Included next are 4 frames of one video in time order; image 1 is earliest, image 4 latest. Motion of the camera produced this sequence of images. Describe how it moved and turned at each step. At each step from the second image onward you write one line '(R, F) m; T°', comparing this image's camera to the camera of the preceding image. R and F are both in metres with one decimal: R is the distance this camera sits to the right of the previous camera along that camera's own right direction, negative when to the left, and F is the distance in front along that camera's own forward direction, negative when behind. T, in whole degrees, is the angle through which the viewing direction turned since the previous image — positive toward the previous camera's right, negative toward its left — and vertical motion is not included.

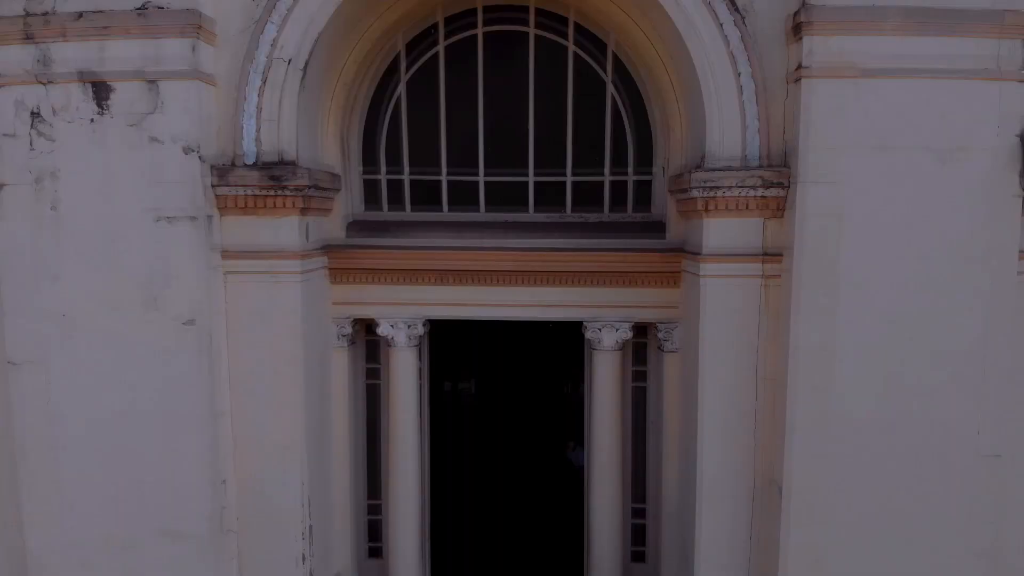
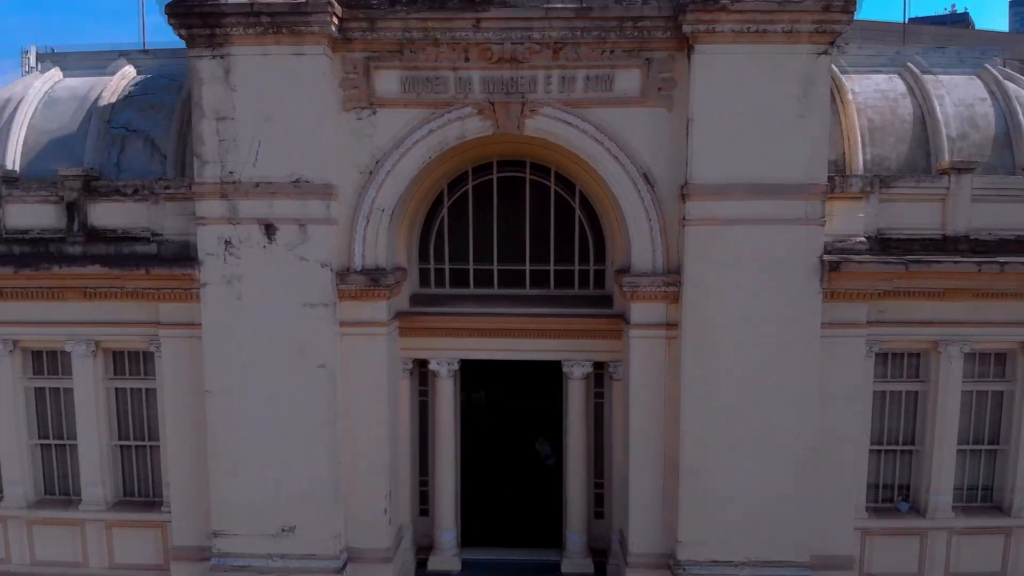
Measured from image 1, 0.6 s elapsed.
(-0.1, -2.8) m; 0°
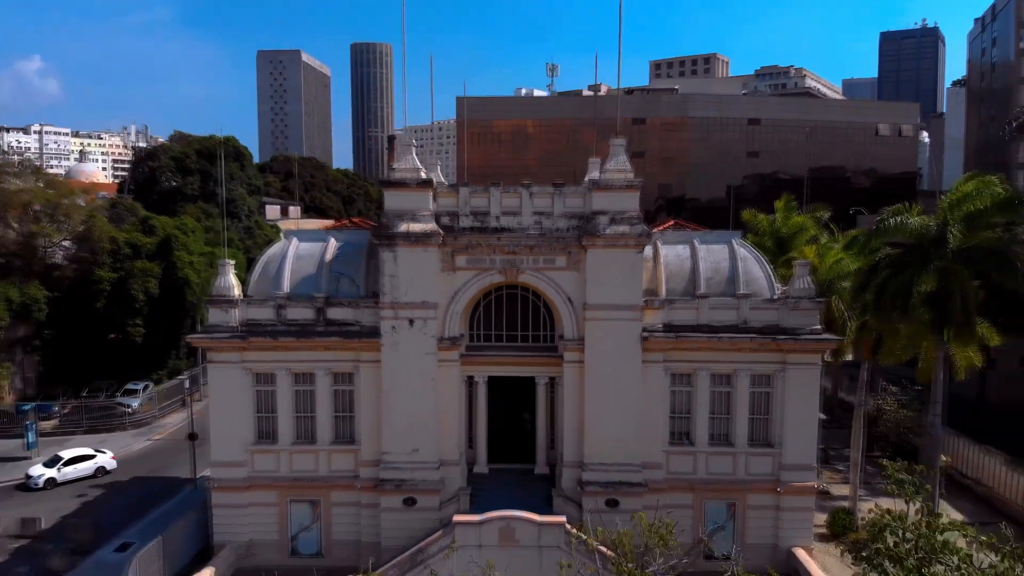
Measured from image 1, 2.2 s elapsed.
(-0.4, -10.0) m; +1°
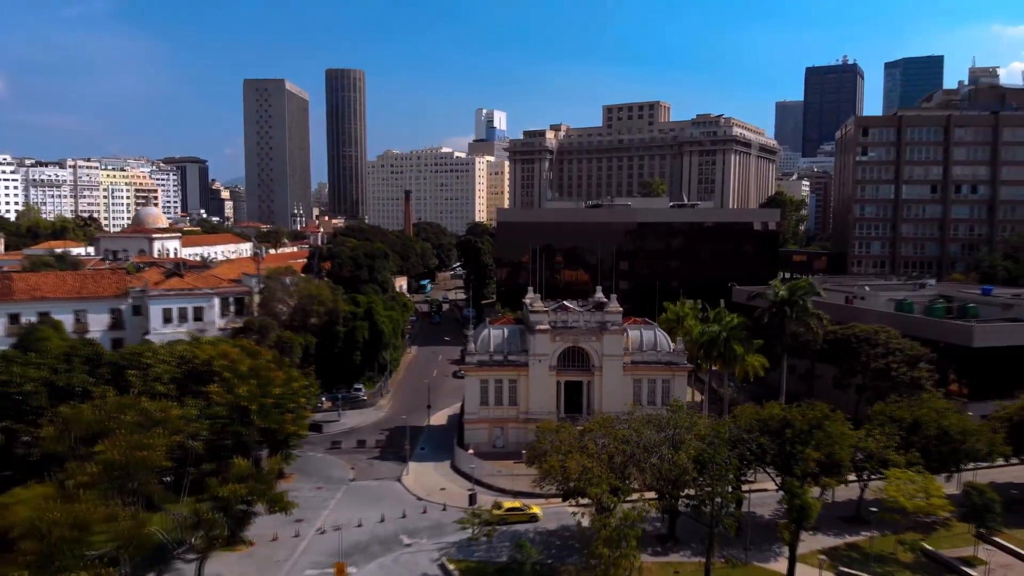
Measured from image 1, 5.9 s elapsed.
(-8.3, -30.9) m; +4°
